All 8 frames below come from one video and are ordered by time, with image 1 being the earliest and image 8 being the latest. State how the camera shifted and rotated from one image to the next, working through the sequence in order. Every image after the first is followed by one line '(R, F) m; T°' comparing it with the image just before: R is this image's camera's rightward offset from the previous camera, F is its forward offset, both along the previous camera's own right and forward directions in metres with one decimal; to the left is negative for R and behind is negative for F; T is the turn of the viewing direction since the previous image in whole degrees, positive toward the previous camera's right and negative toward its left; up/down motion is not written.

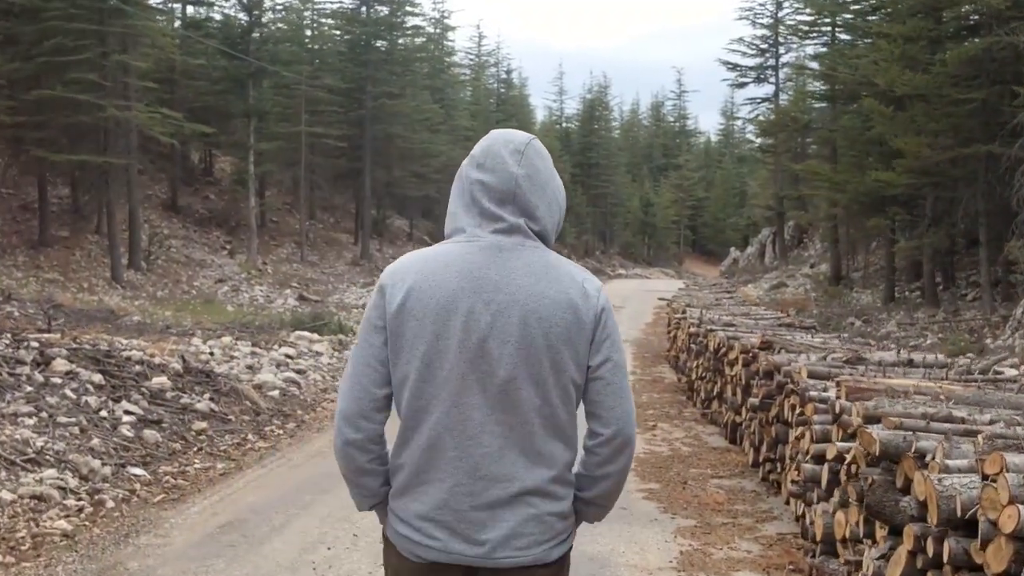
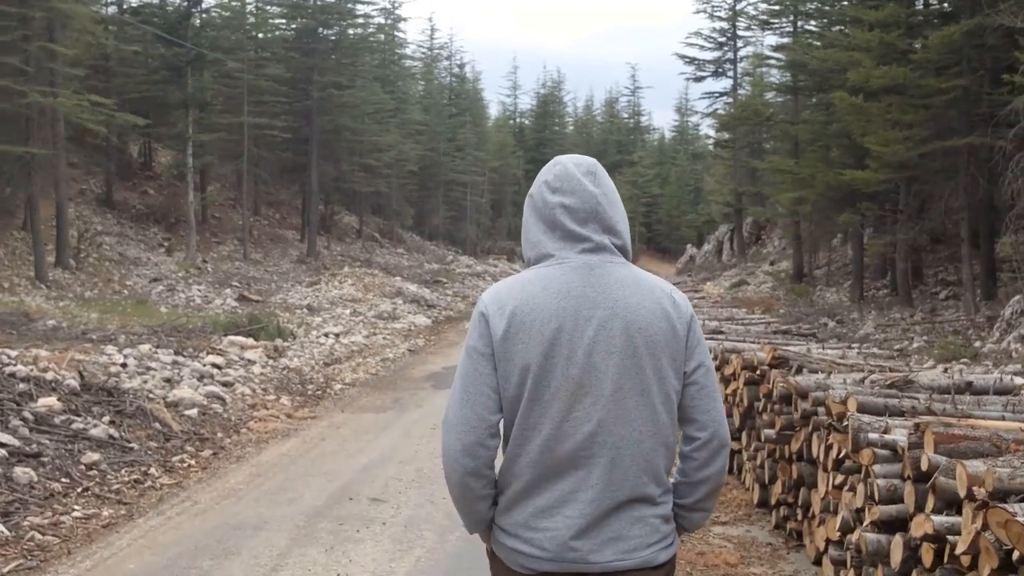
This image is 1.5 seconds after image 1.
(0.0, +1.2) m; +2°
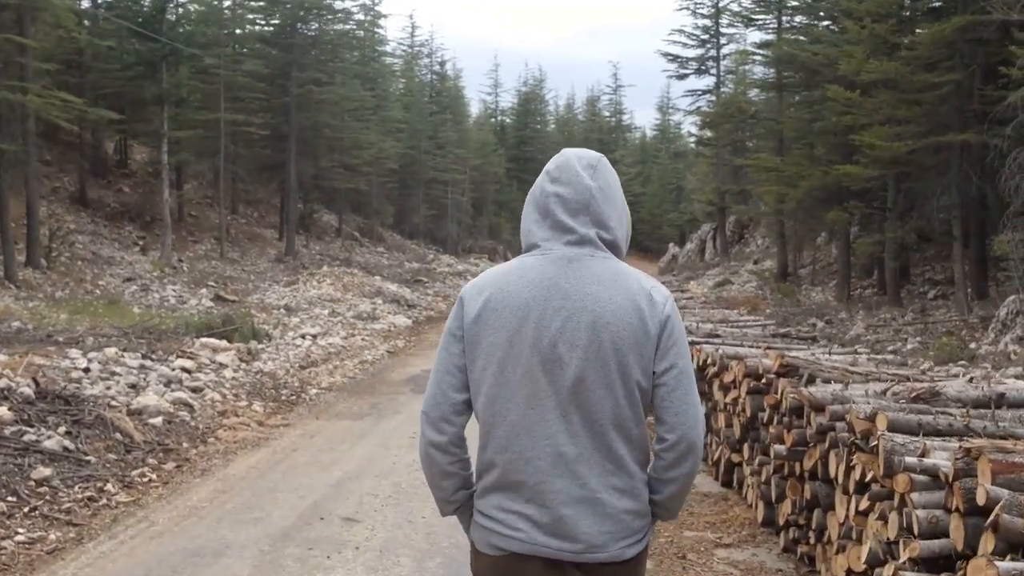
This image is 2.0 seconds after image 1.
(0.0, +0.4) m; +1°
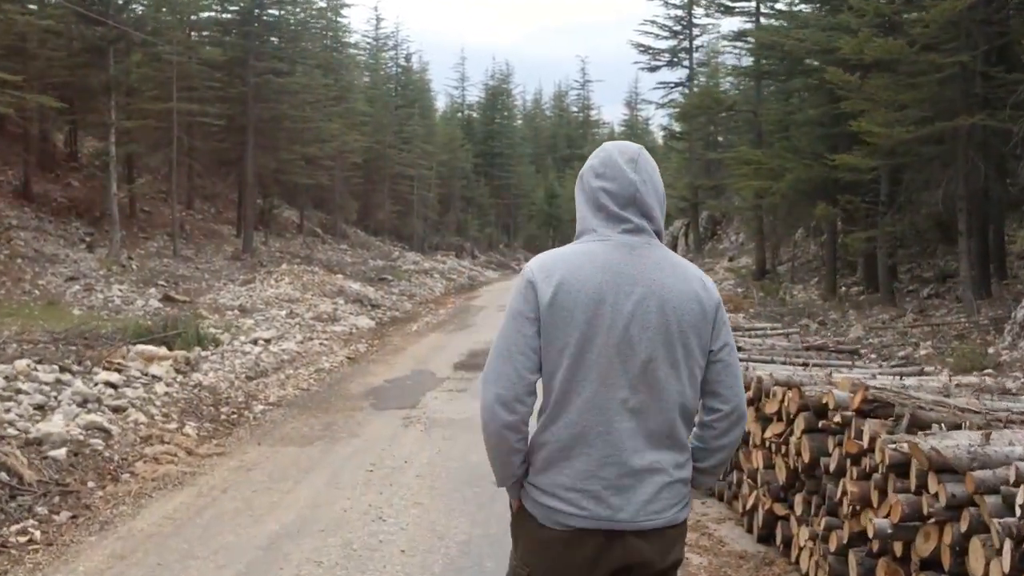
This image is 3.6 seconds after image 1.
(-0.1, +1.3) m; +1°
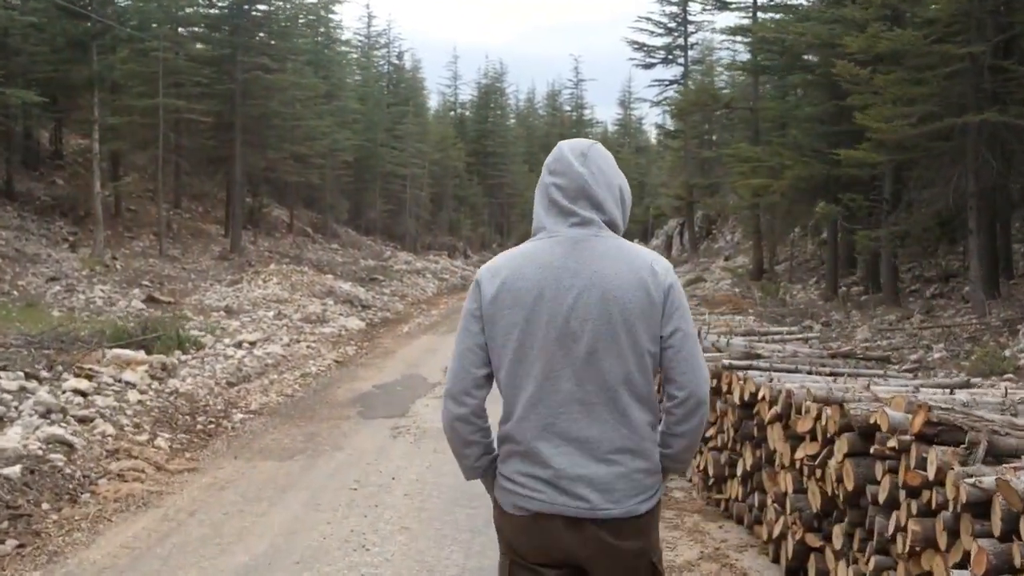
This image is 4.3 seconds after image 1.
(0.0, +0.5) m; 0°
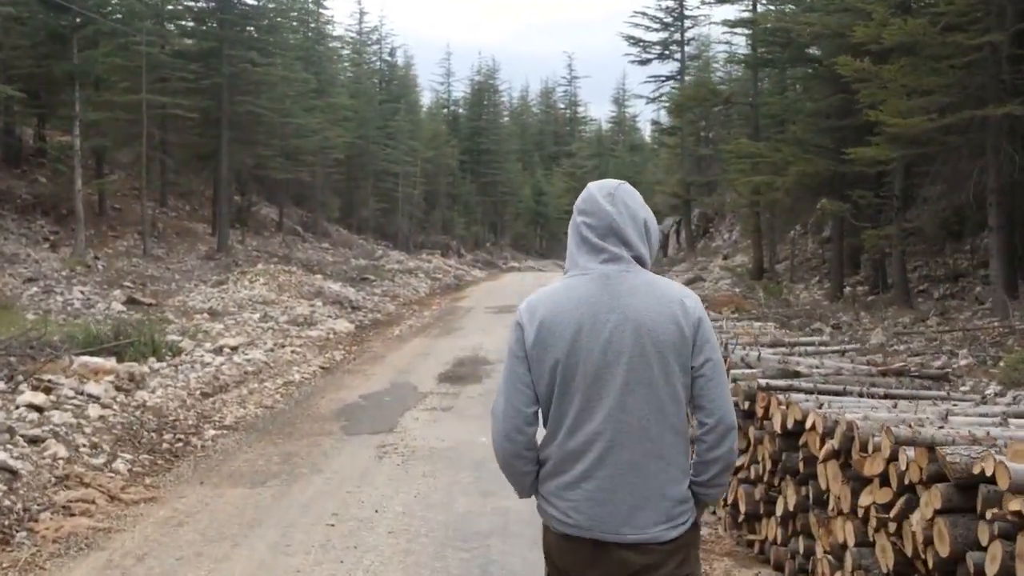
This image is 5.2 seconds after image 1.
(0.0, +0.7) m; 0°
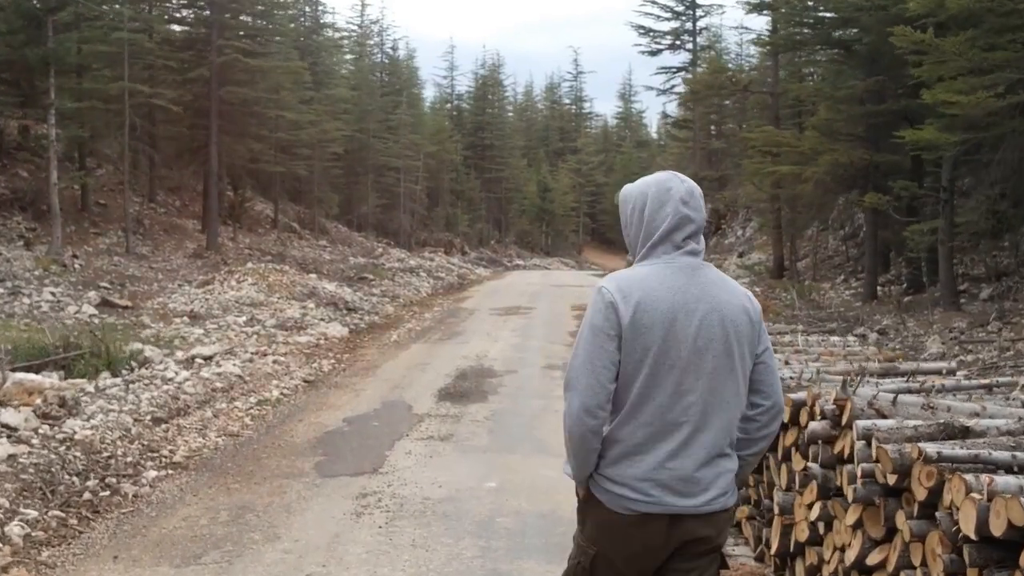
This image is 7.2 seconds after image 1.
(0.0, +1.6) m; 0°
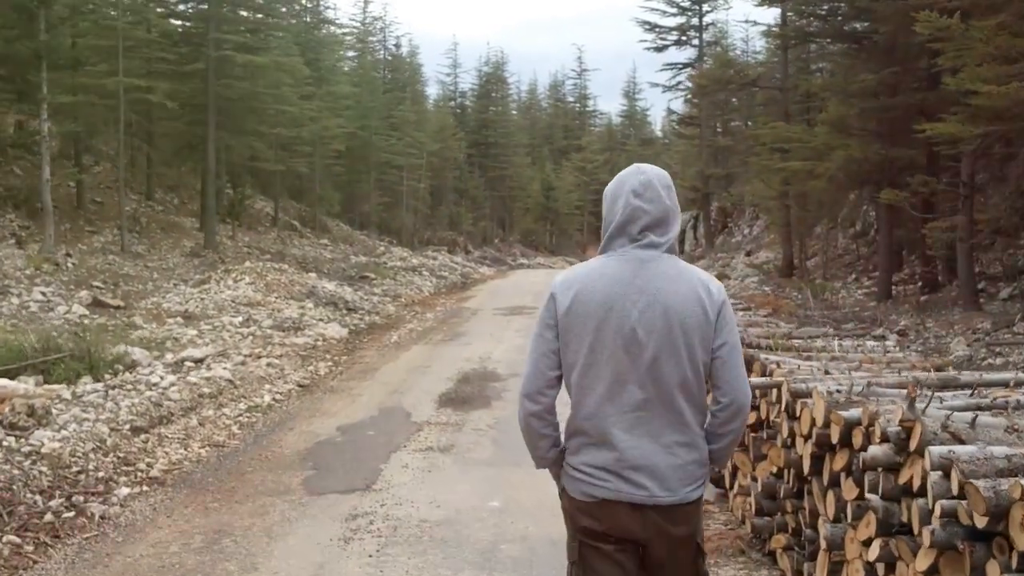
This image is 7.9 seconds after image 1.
(0.0, +0.6) m; 0°
